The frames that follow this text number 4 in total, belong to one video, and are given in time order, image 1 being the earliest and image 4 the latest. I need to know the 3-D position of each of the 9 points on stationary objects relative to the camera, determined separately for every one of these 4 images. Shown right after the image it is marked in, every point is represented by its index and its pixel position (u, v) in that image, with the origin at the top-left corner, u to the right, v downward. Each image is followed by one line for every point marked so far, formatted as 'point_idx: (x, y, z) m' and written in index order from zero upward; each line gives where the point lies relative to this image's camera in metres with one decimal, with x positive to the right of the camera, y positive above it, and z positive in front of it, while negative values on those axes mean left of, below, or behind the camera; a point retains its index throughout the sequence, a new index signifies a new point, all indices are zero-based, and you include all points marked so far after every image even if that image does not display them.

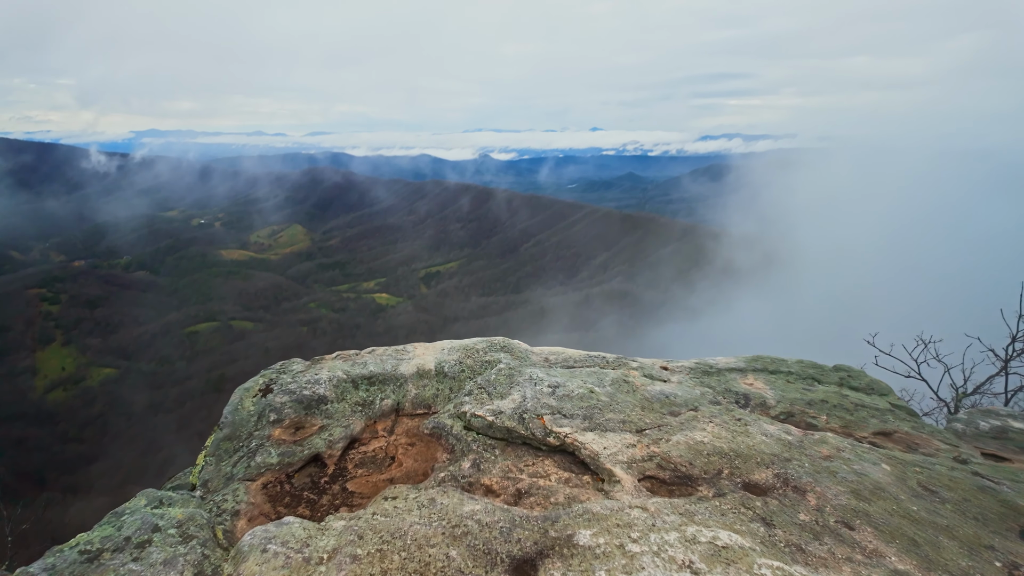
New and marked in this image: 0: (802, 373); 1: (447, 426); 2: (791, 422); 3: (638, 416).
0: (+3.7, -1.1, +7.6) m
1: (-0.7, -1.4, +6.0) m
2: (+3.1, -1.5, +6.7) m
3: (+1.3, -1.3, +6.0) m
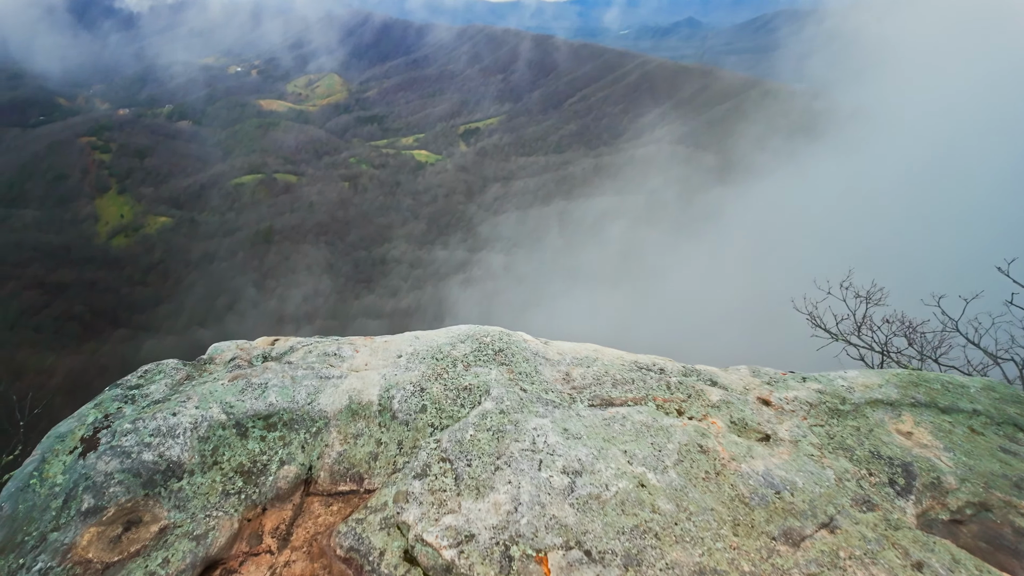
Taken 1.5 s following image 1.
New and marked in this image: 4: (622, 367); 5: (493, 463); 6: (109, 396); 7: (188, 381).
0: (+3.7, -1.0, +4.5) m
1: (-0.8, -1.5, +3.3) m
2: (+3.1, -1.5, +3.8) m
3: (+1.2, -1.4, +3.2) m
4: (+0.9, -0.6, +4.7) m
5: (-0.1, -1.1, +3.6) m
6: (-2.9, -0.8, +4.2) m
7: (-2.4, -0.7, +4.4) m
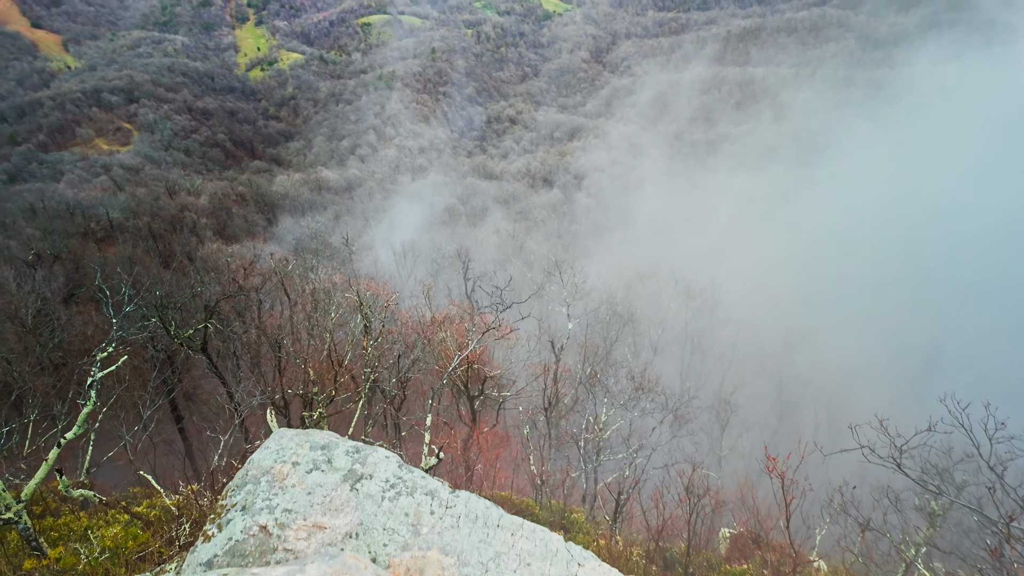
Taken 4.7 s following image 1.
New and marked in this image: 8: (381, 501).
0: (+4.0, -3.6, +0.9) m
1: (-0.6, -3.7, +0.6) m
2: (+3.2, -4.3, +0.4) m
3: (+1.2, -4.0, +0.1) m
4: (+1.3, -2.9, +1.4) m
5: (+0.1, -3.4, +0.6) m
6: (-2.4, -2.6, +1.6) m
7: (-1.9, -2.5, +1.7) m
8: (-1.2, -1.9, +5.4) m
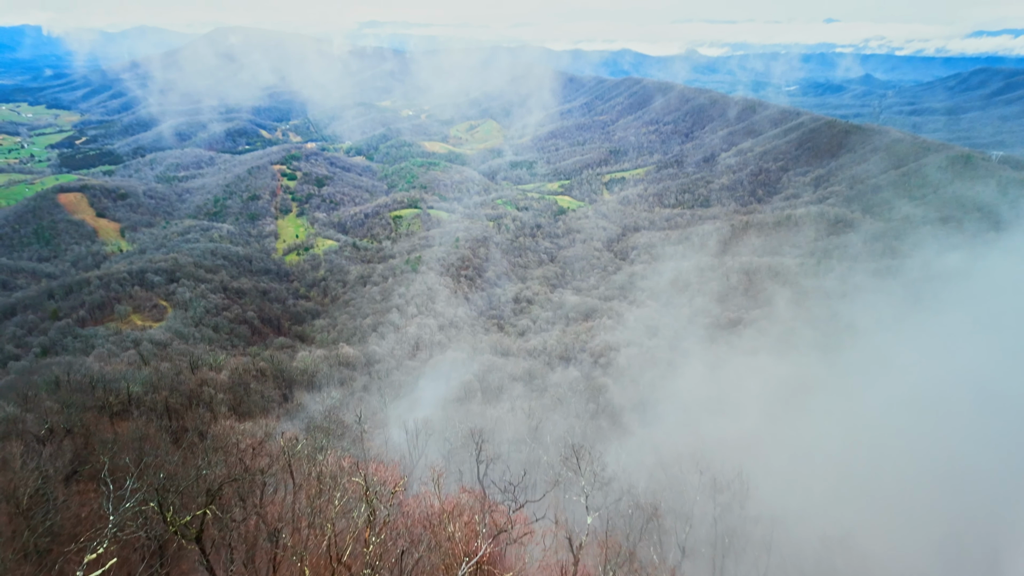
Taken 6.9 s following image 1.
0: (+3.9, -4.5, -0.3) m
1: (-0.7, -4.4, -0.5) m
2: (+3.1, -4.9, -0.9) m
3: (+1.1, -4.6, -1.1) m
4: (+1.3, -3.9, +0.5) m
5: (0.0, -4.1, -0.4) m
6: (-2.5, -3.6, +0.9) m
7: (-2.0, -3.6, +0.9) m
8: (-1.1, -4.1, +4.6) m
